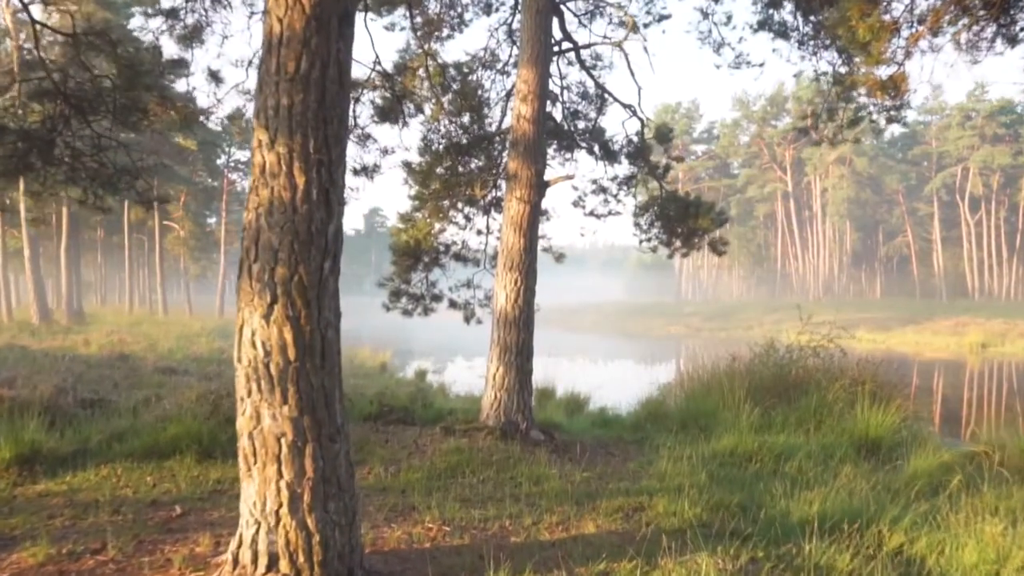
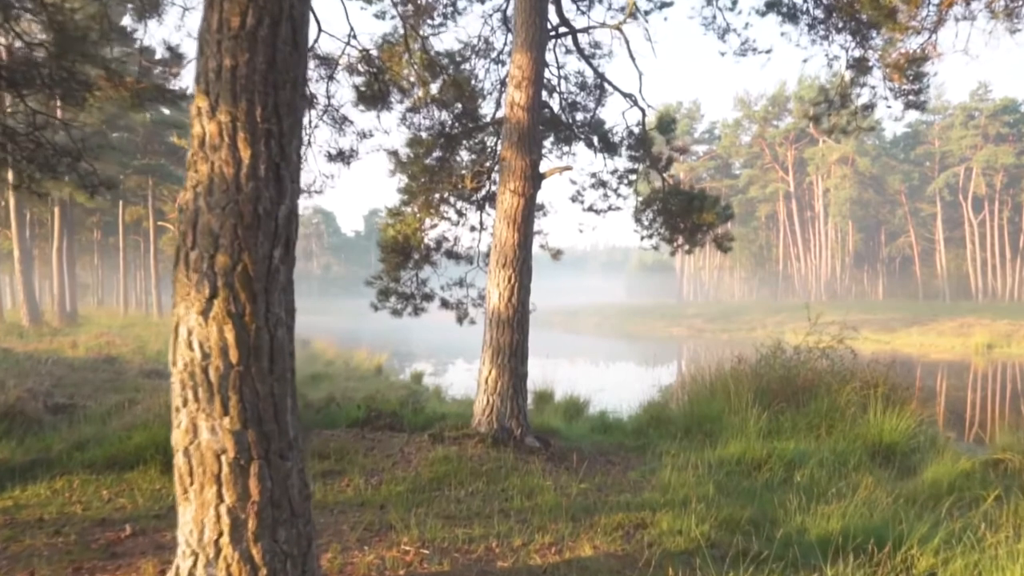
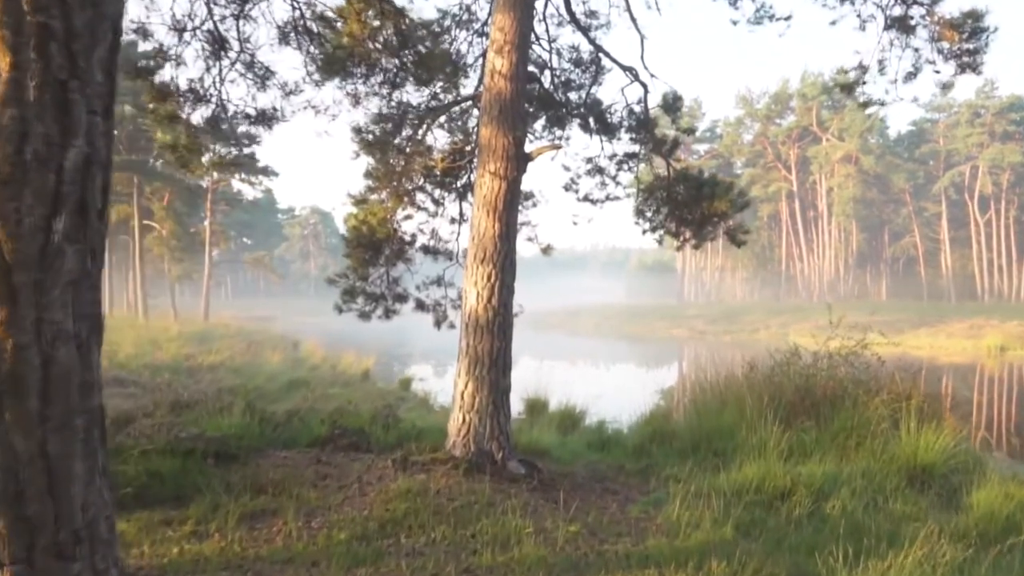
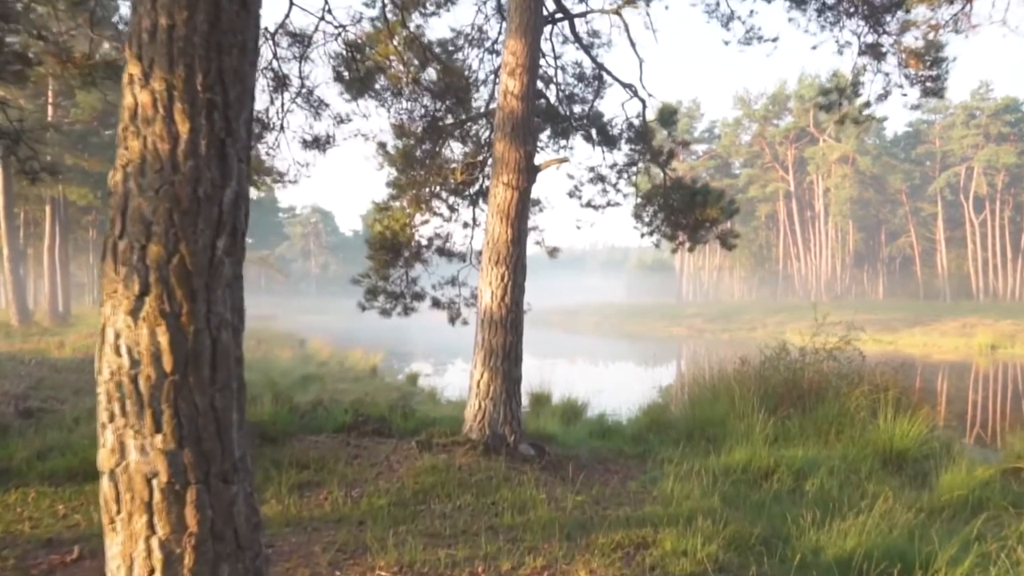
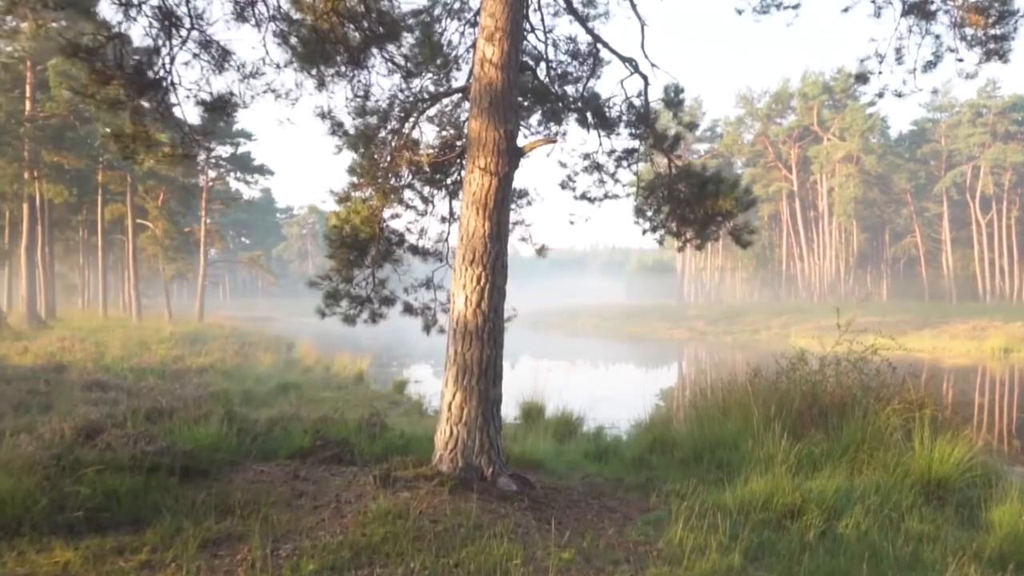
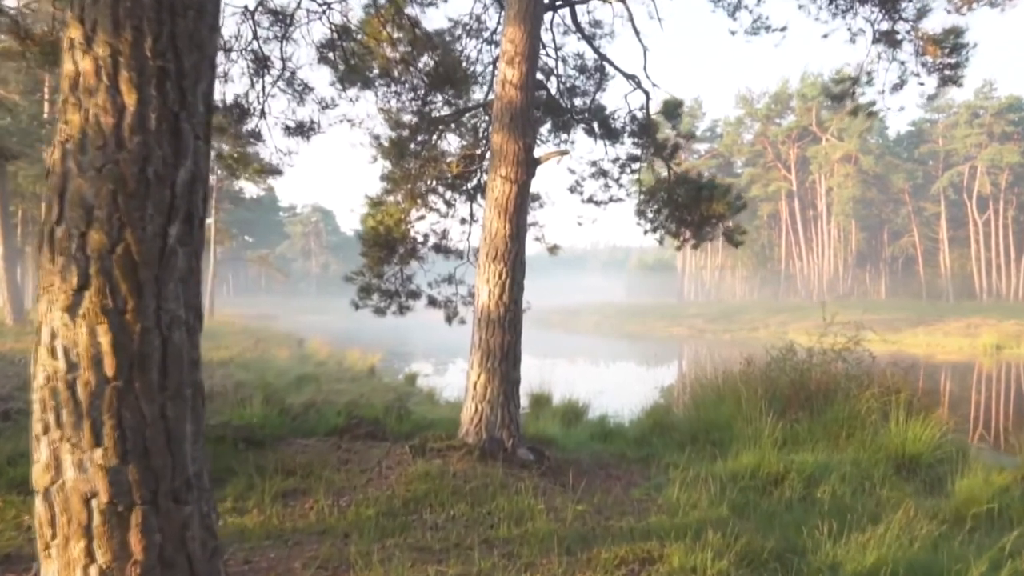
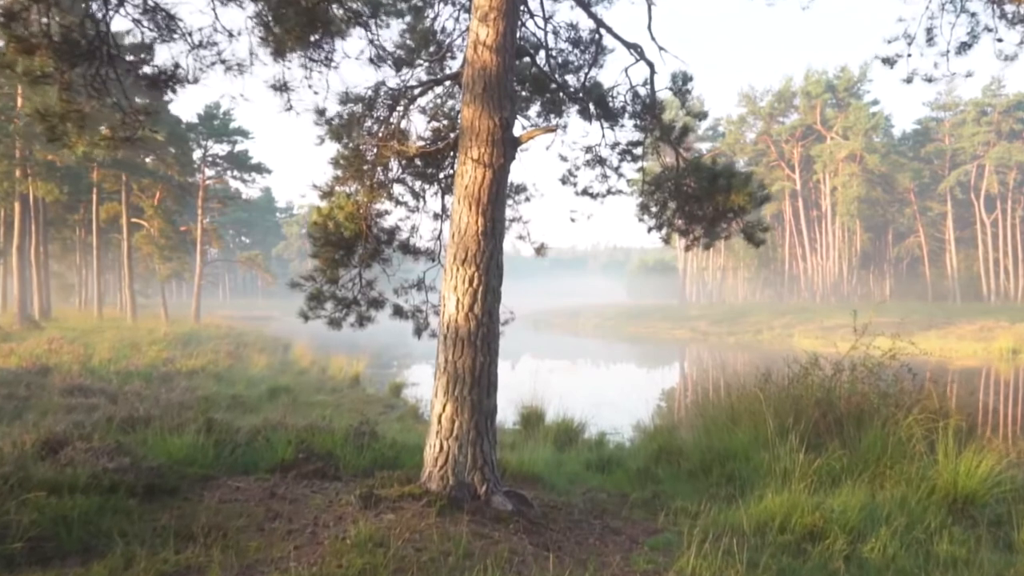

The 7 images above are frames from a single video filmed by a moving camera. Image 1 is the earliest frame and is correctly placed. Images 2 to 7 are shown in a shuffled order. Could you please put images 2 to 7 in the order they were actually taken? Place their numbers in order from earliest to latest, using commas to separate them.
2, 4, 6, 3, 5, 7
